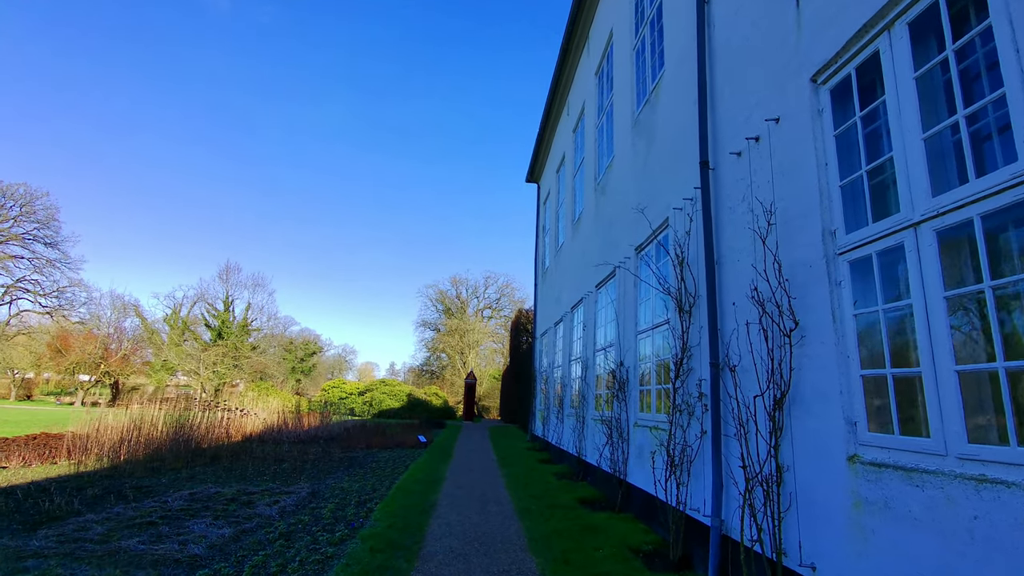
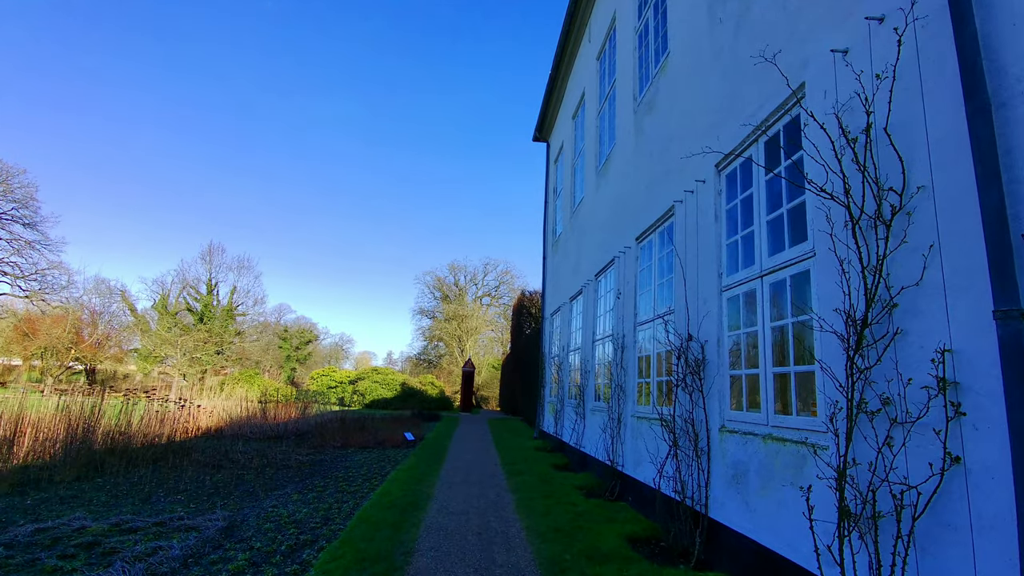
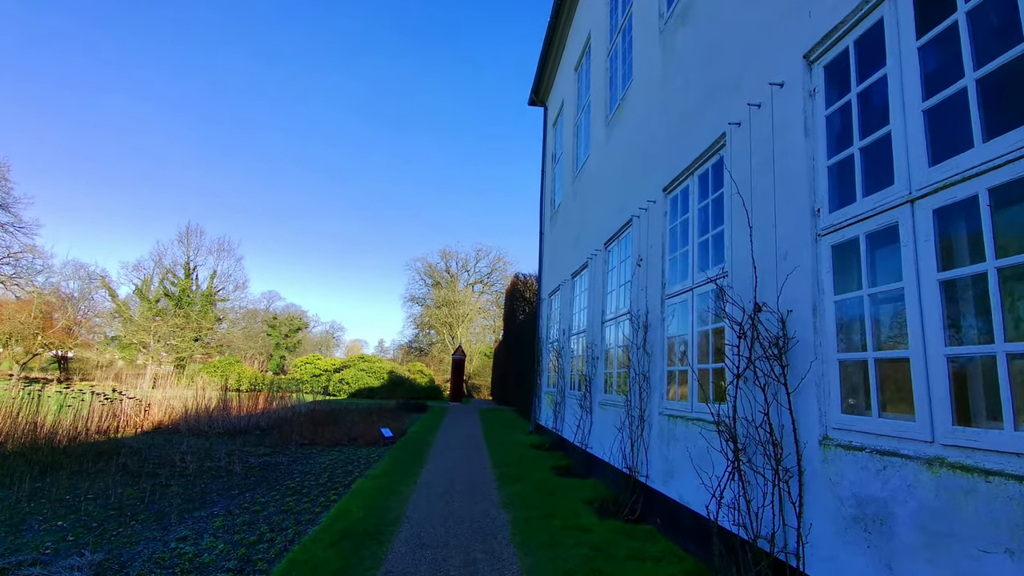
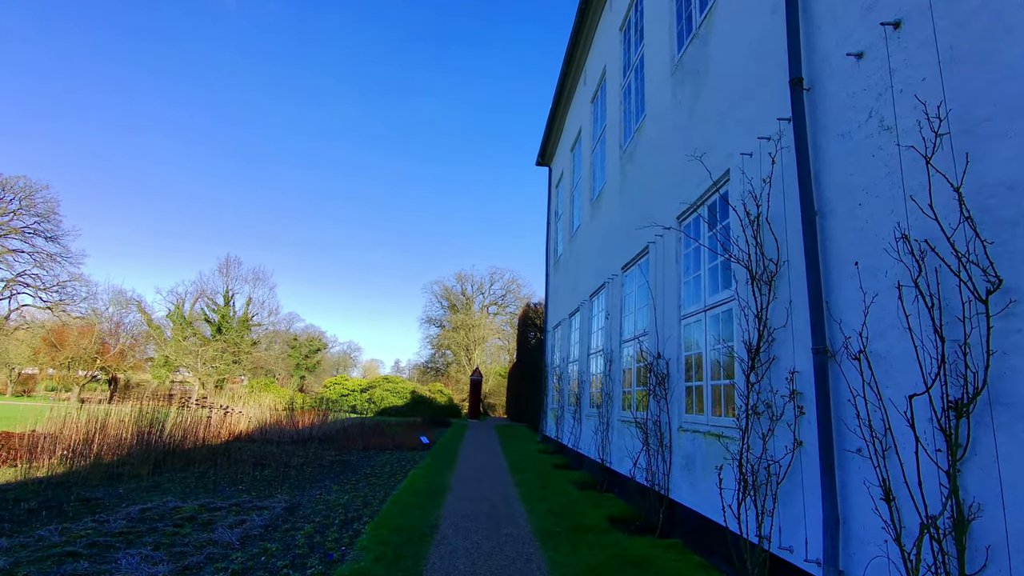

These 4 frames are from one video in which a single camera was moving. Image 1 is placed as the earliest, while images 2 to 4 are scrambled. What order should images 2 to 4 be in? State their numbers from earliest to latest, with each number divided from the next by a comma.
4, 2, 3
